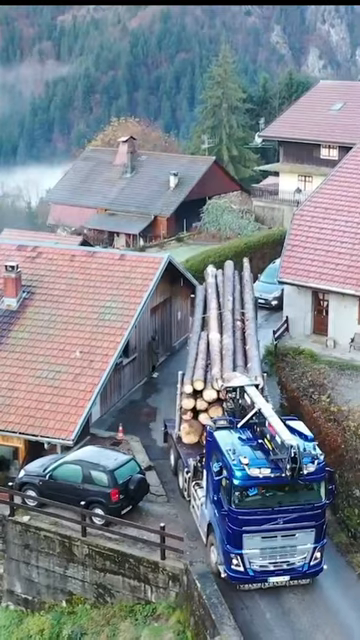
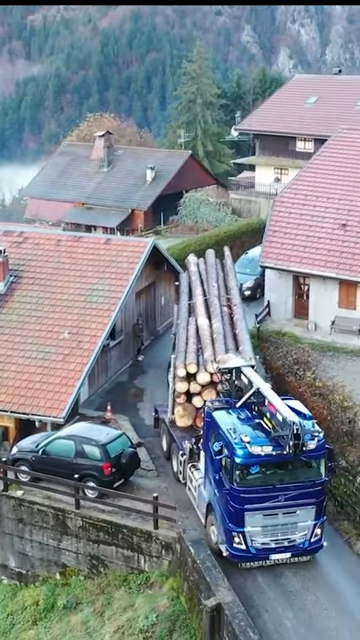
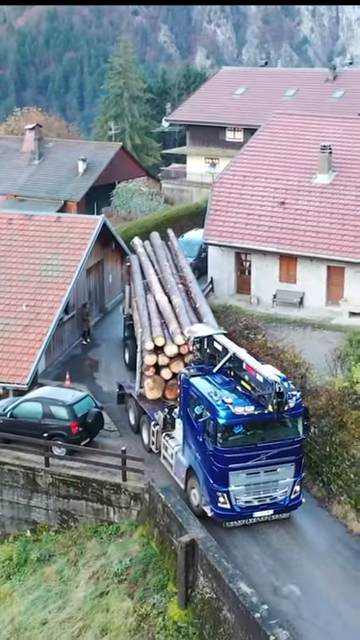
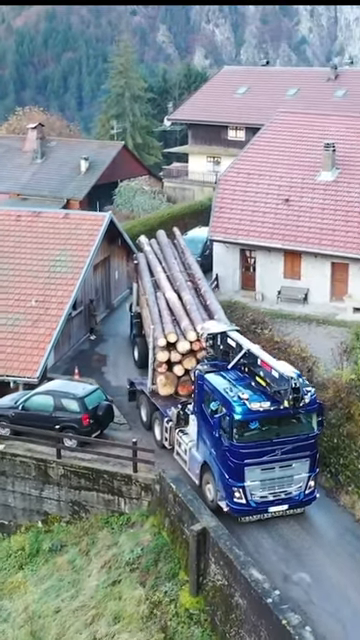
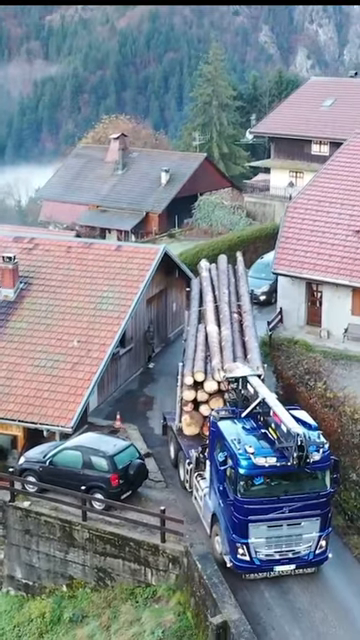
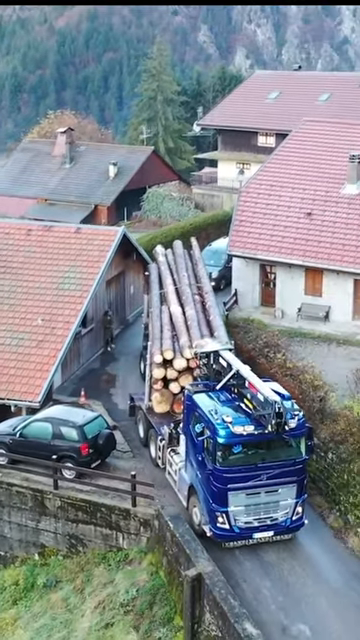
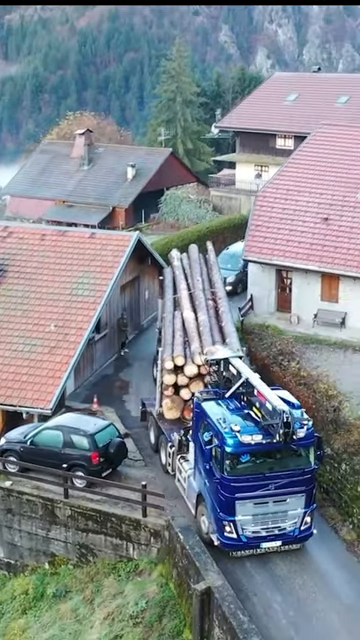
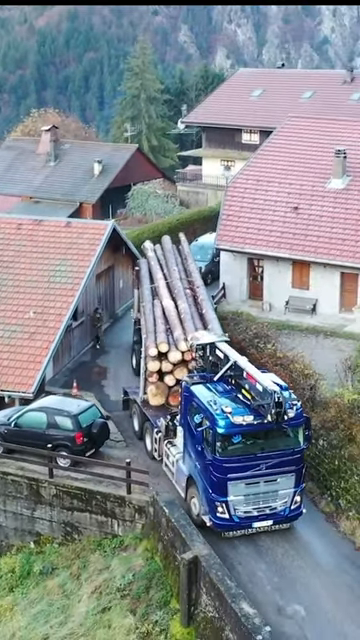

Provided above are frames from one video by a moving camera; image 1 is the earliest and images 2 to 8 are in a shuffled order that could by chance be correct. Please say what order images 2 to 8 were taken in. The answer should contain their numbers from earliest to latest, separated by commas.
5, 2, 7, 6, 8, 3, 4
